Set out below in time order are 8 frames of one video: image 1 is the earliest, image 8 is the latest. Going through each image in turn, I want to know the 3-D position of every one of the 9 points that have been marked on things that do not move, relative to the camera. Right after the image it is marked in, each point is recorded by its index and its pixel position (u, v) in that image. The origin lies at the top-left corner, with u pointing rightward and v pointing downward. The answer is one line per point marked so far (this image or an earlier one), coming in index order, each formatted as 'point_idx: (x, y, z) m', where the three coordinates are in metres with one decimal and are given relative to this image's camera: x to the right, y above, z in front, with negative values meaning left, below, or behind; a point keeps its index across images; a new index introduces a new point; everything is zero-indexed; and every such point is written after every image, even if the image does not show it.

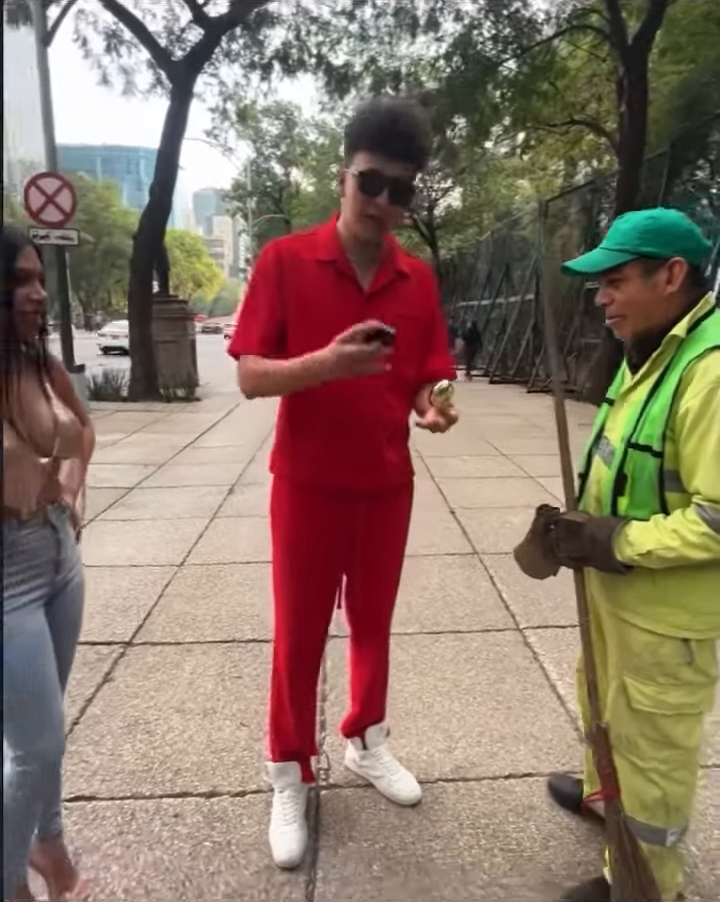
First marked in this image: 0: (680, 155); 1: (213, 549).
0: (+6.4, +5.9, +11.7) m
1: (-1.4, -0.9, +5.6) m
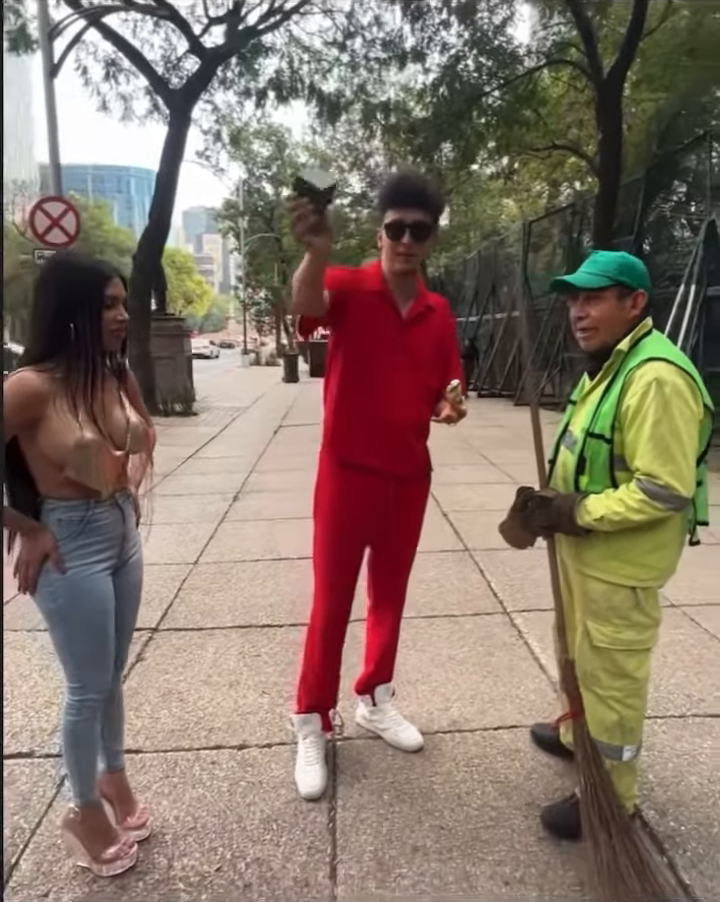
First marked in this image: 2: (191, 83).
0: (+6.3, +5.8, +12.4) m
1: (-1.4, -1.0, +6.0) m
2: (-4.5, +9.8, +15.7) m
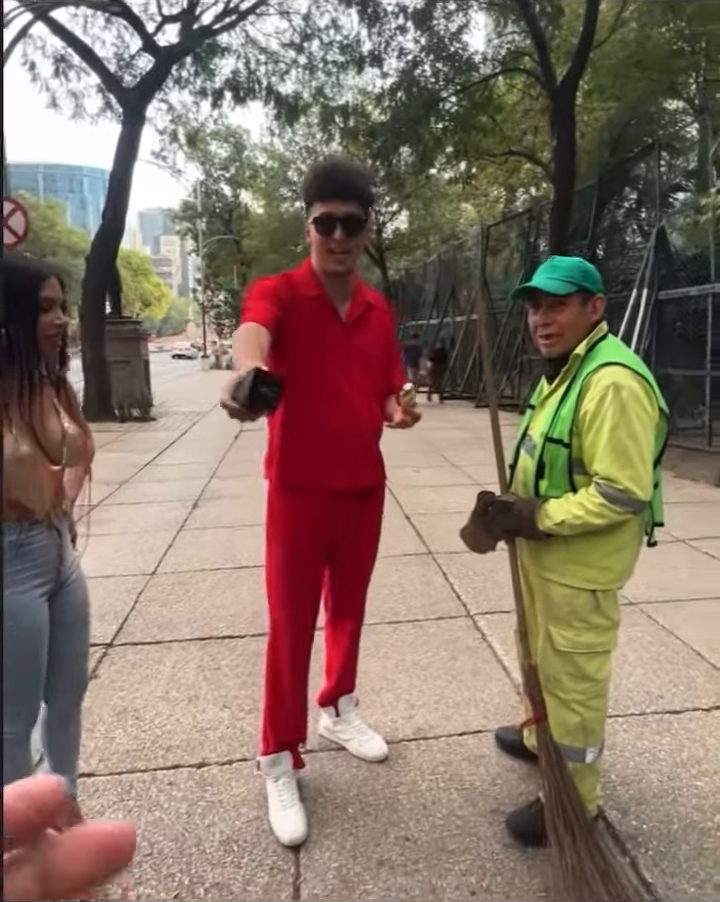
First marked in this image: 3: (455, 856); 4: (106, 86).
0: (+5.4, +5.8, +12.8) m
1: (-1.8, -1.1, +5.9) m
2: (-5.6, +9.7, +15.4) m
3: (+0.4, -1.7, +2.4) m
4: (-6.9, +9.9, +15.9) m
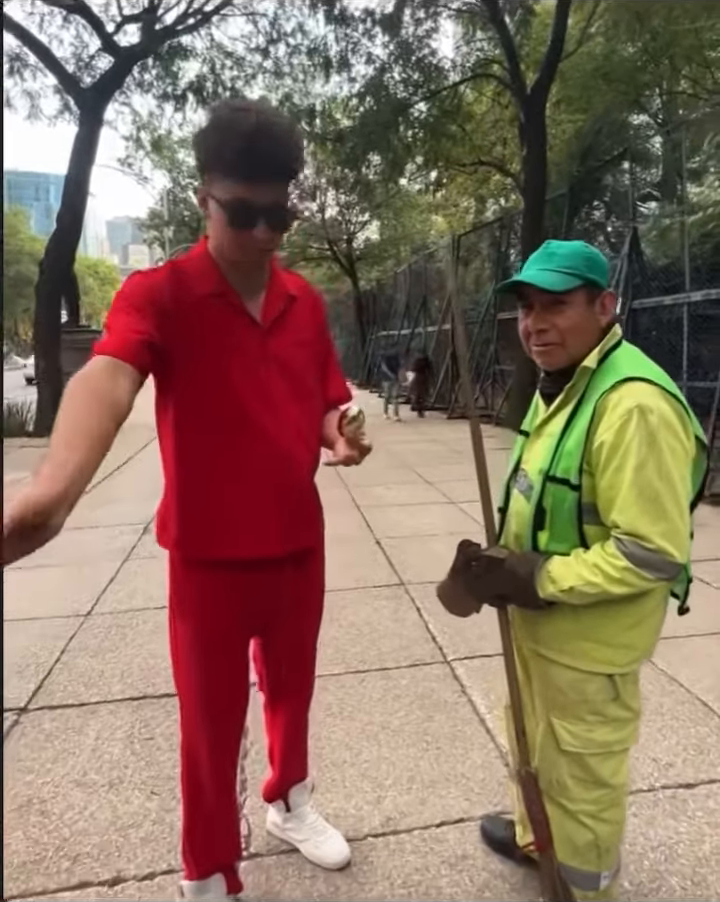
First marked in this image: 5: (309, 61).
0: (+4.7, +5.5, +12.6) m
1: (-2.1, -1.3, +5.2) m
2: (-6.5, +9.3, +14.7) m
3: (+0.2, -1.8, +1.9) m
4: (-7.8, +9.5, +15.2) m
5: (-1.2, +9.2, +13.8) m
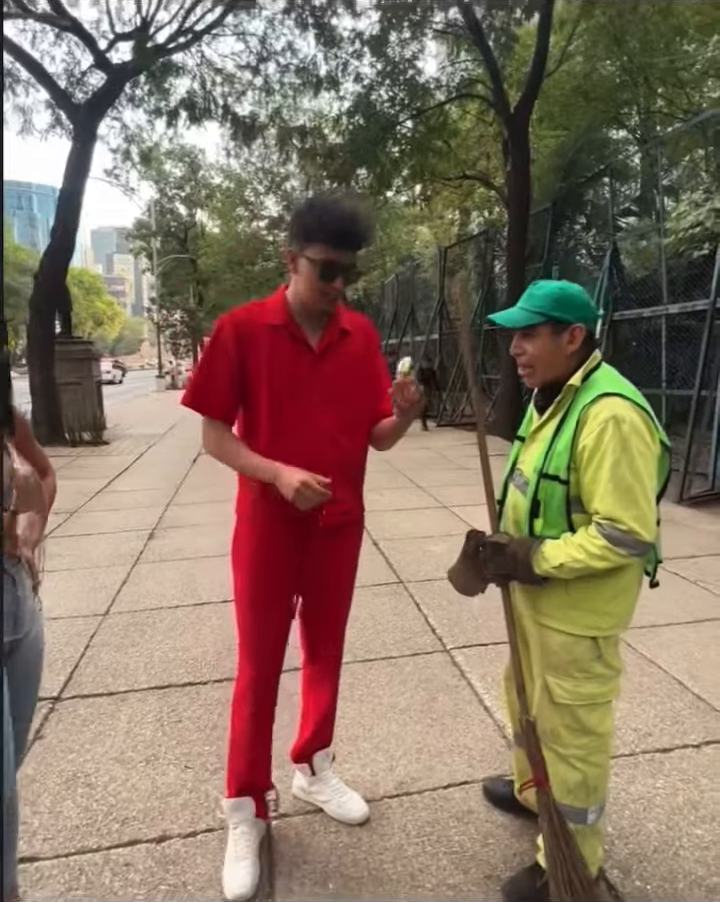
0: (+4.5, +5.4, +13.1) m
1: (-2.1, -1.3, +5.5) m
2: (-6.8, +9.1, +15.0) m
3: (+0.3, -1.8, +2.2) m
4: (-8.0, +9.2, +15.5) m
5: (-1.5, +9.0, +14.3) m
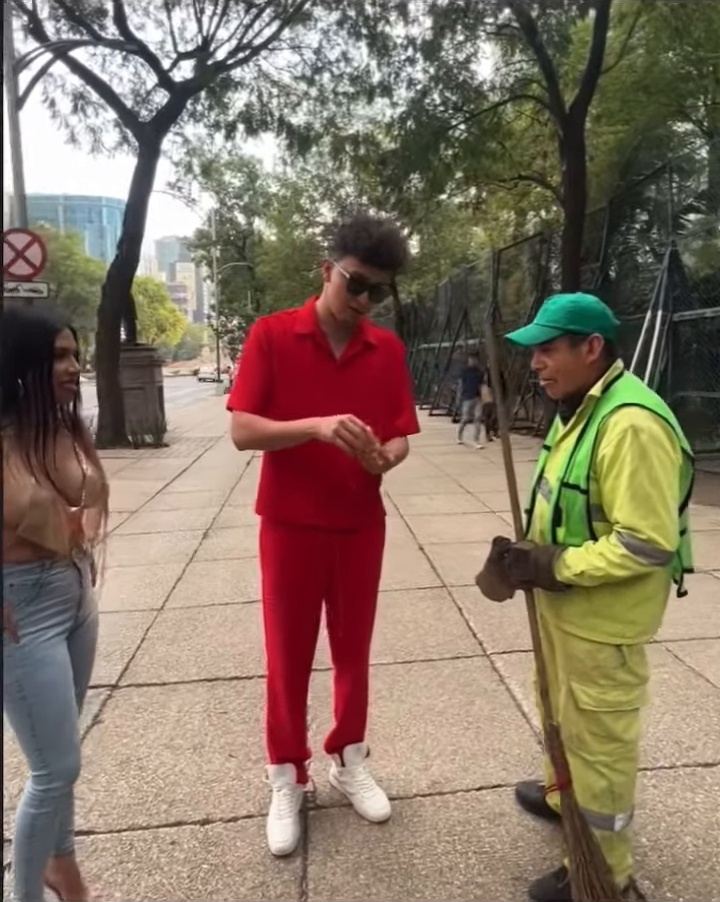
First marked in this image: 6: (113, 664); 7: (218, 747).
0: (+5.6, +5.3, +12.7) m
1: (-1.6, -1.4, +5.8) m
2: (-5.4, +9.0, +15.7) m
3: (+0.4, -1.9, +2.3) m
4: (-6.6, +9.2, +16.3) m
5: (-0.2, +9.0, +14.5) m
6: (-1.8, -1.6, +4.4) m
7: (-0.8, -1.7, +3.4) m
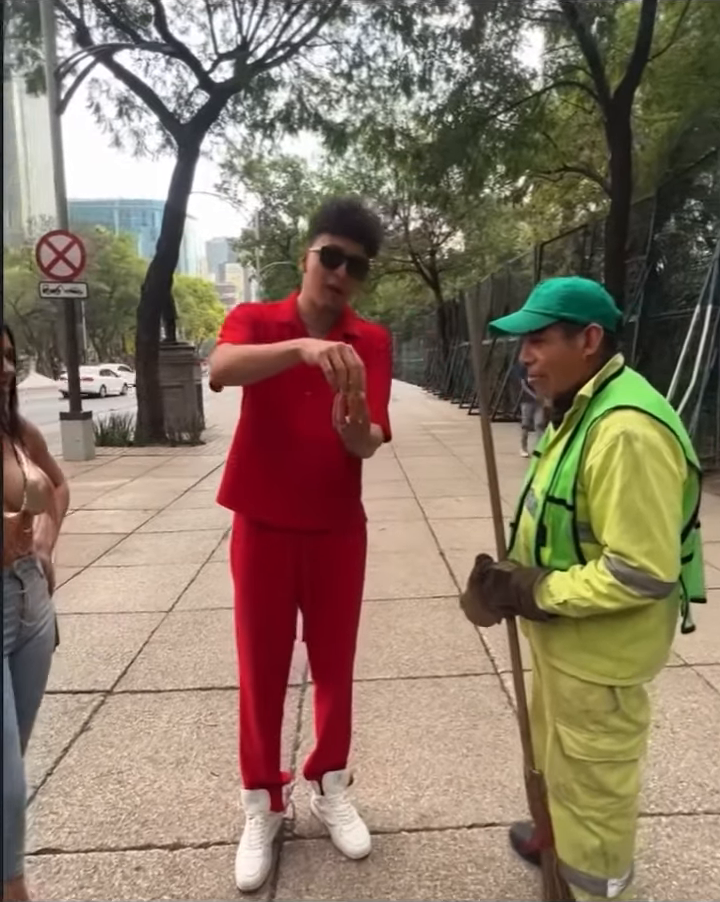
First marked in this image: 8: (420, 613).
0: (+6.3, +5.2, +12.1) m
1: (-1.5, -1.4, +5.7) m
2: (-4.4, +9.0, +15.9) m
3: (+0.3, -1.9, +2.0) m
4: (-5.6, +9.3, +16.5) m
5: (+0.7, +9.0, +14.2) m
6: (-1.8, -1.6, +4.3) m
7: (-0.9, -1.7, +3.2) m
8: (+0.5, -1.4, +5.0) m
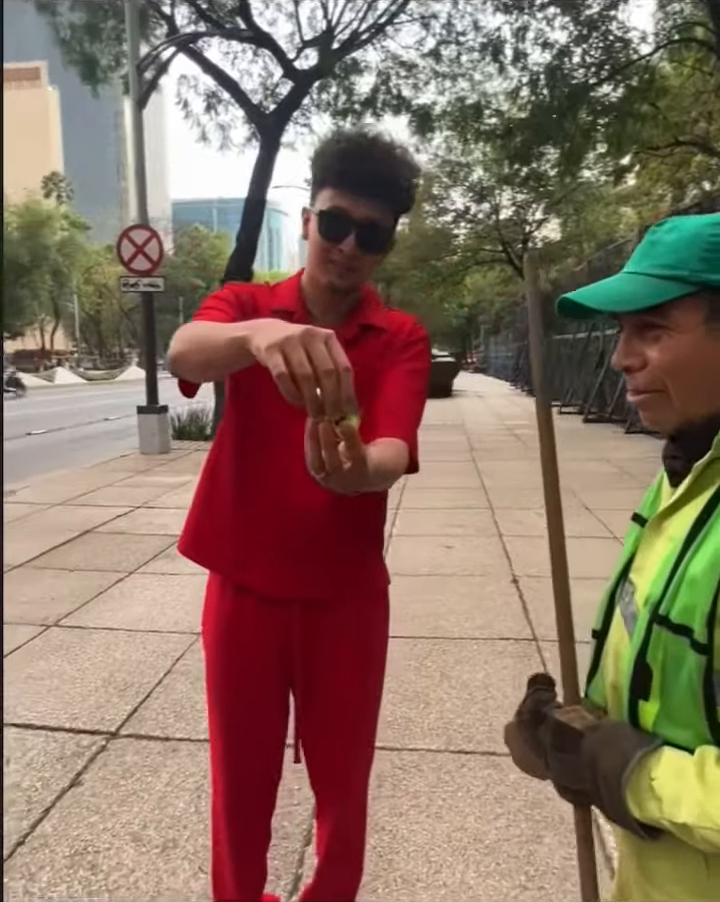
0: (+7.8, +5.0, +10.3) m
1: (-1.0, -1.4, +5.1) m
2: (-2.2, +9.2, +15.5) m
3: (+0.2, -2.0, +1.3) m
4: (-3.2, +9.4, +16.4) m
5: (+2.6, +8.9, +13.2) m
6: (-1.5, -1.6, +3.8) m
7: (-0.8, -1.8, +2.6) m
8: (+0.9, -1.5, +4.2) m
